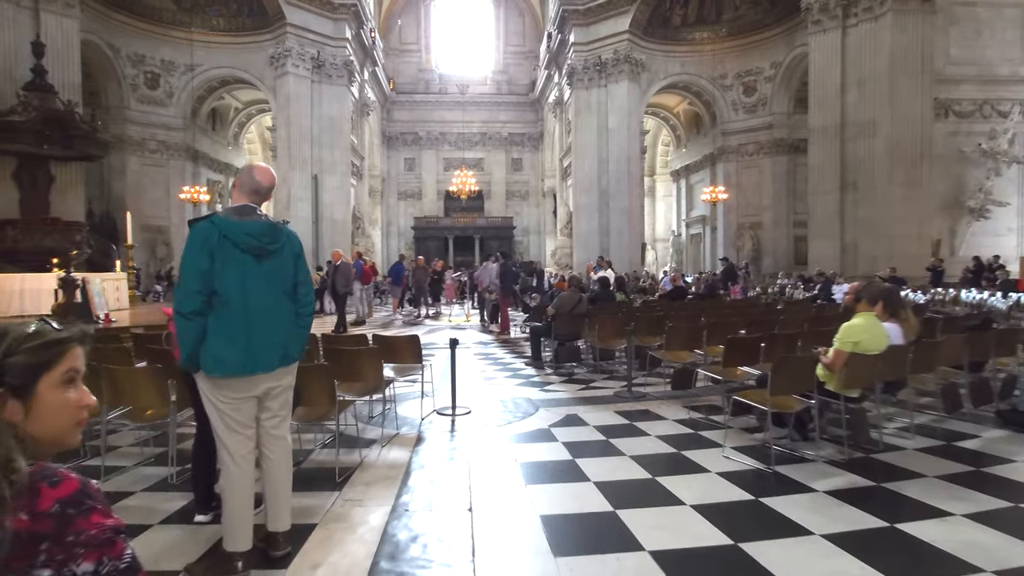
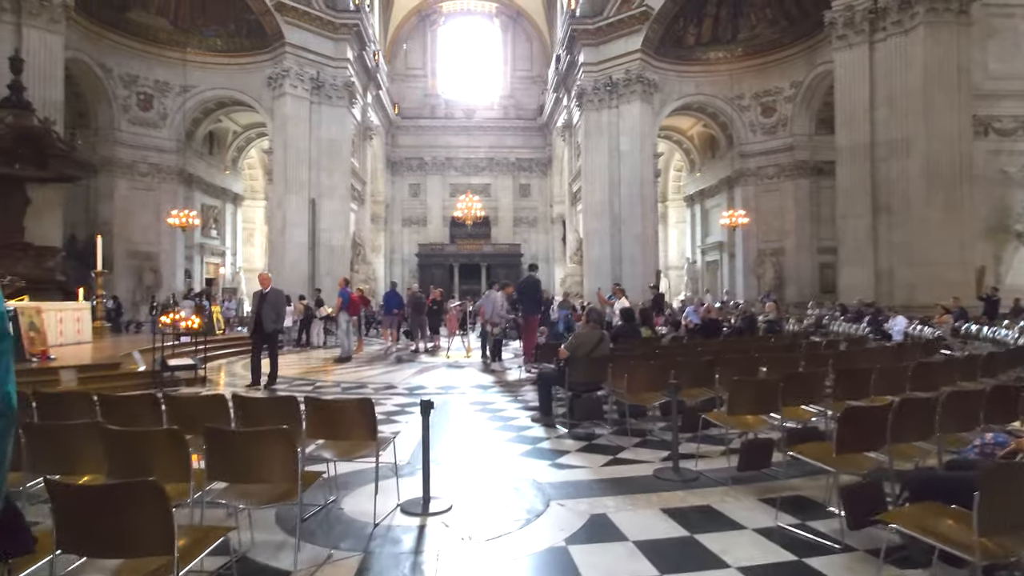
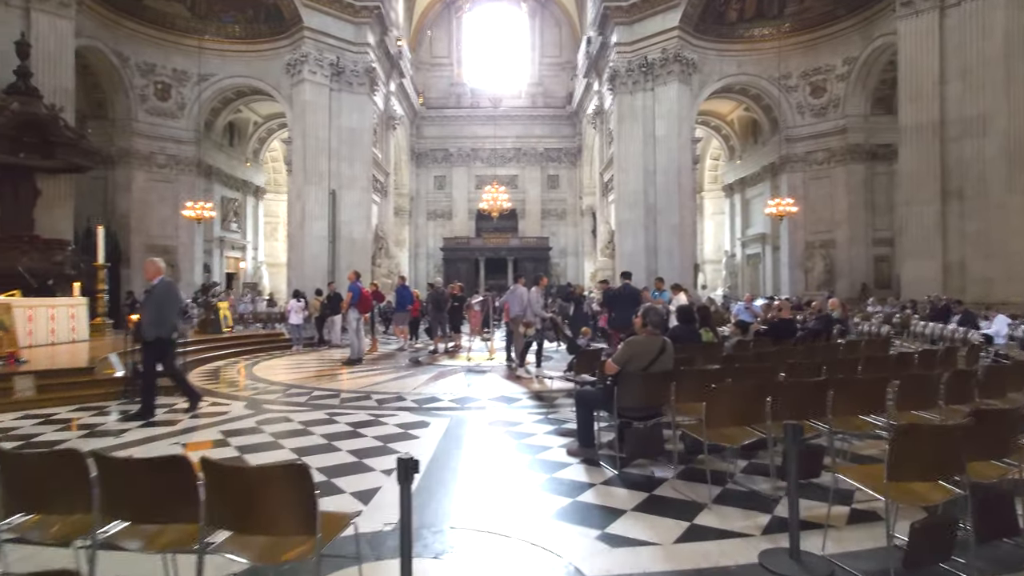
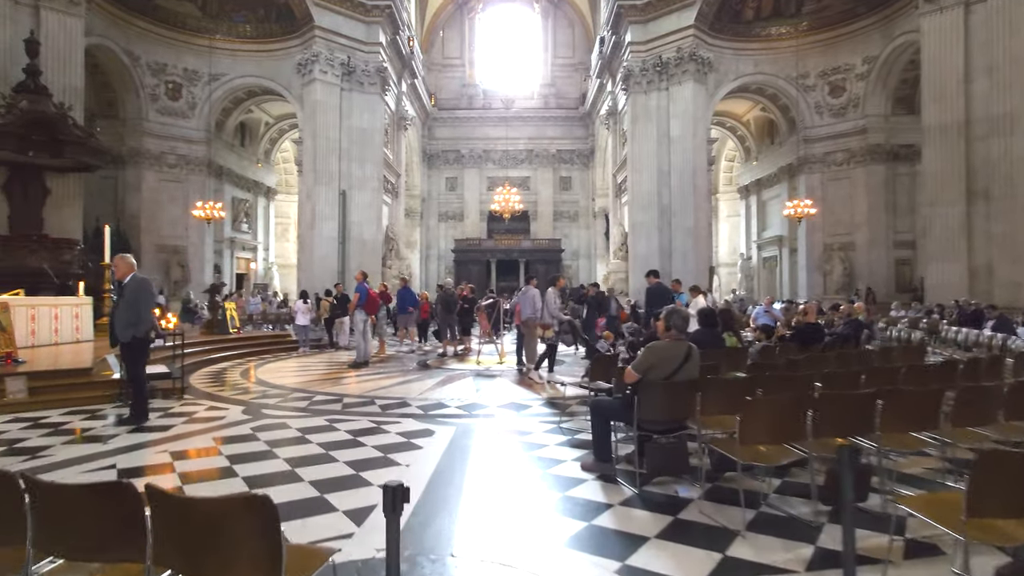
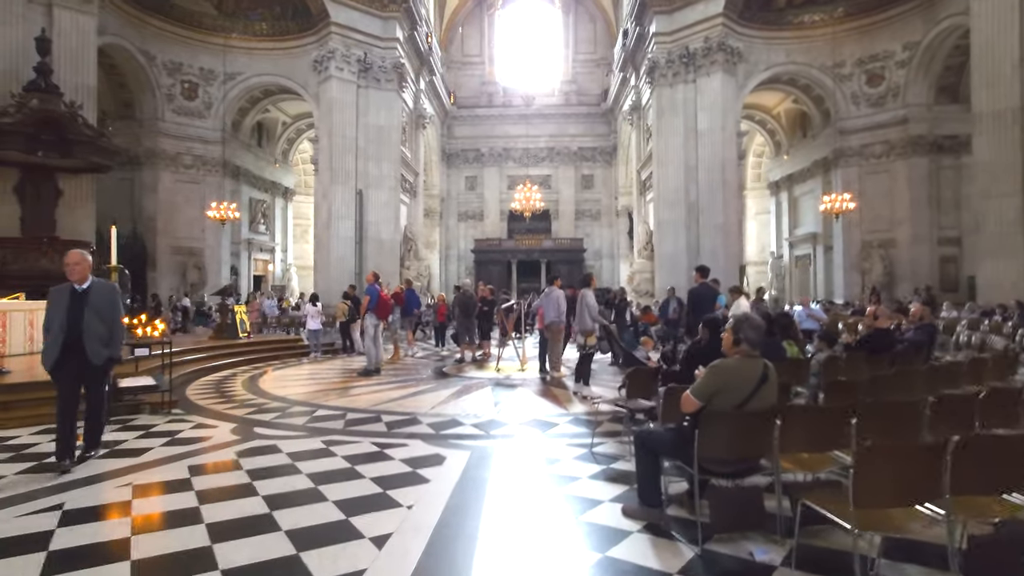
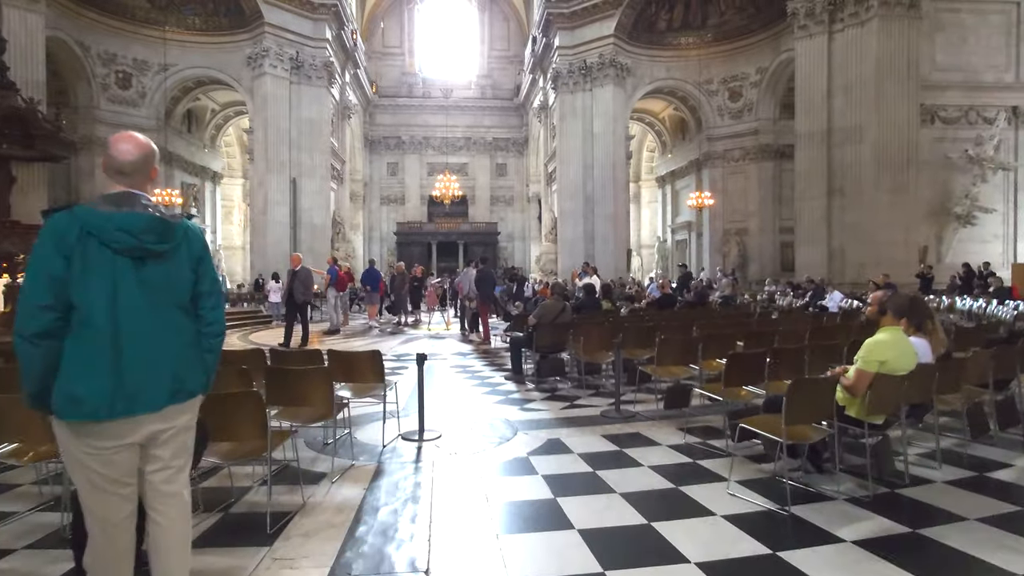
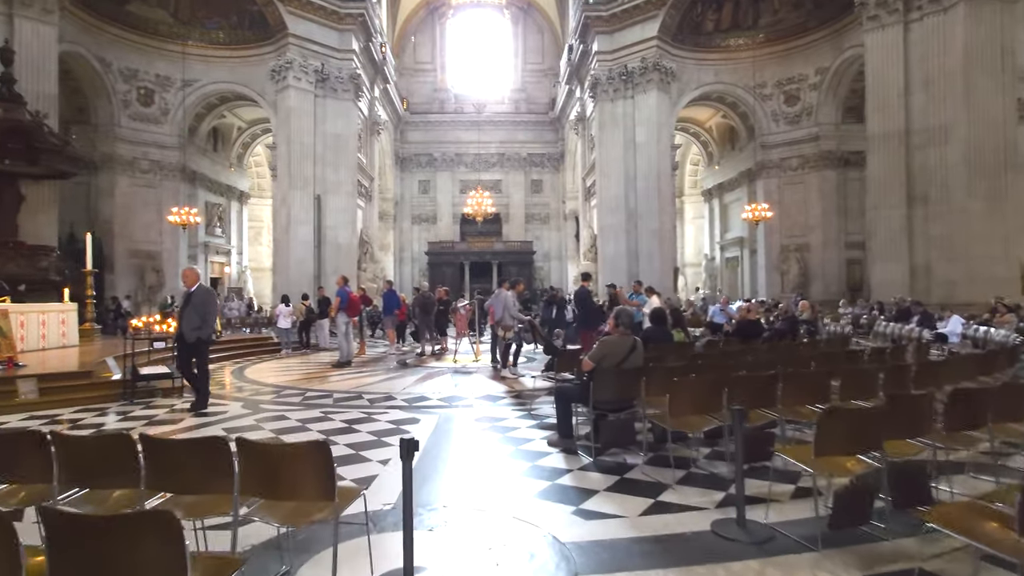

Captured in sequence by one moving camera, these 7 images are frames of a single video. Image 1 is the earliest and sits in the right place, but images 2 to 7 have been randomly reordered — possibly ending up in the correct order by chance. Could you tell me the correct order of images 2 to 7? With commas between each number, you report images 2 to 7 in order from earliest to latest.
6, 2, 7, 3, 4, 5
